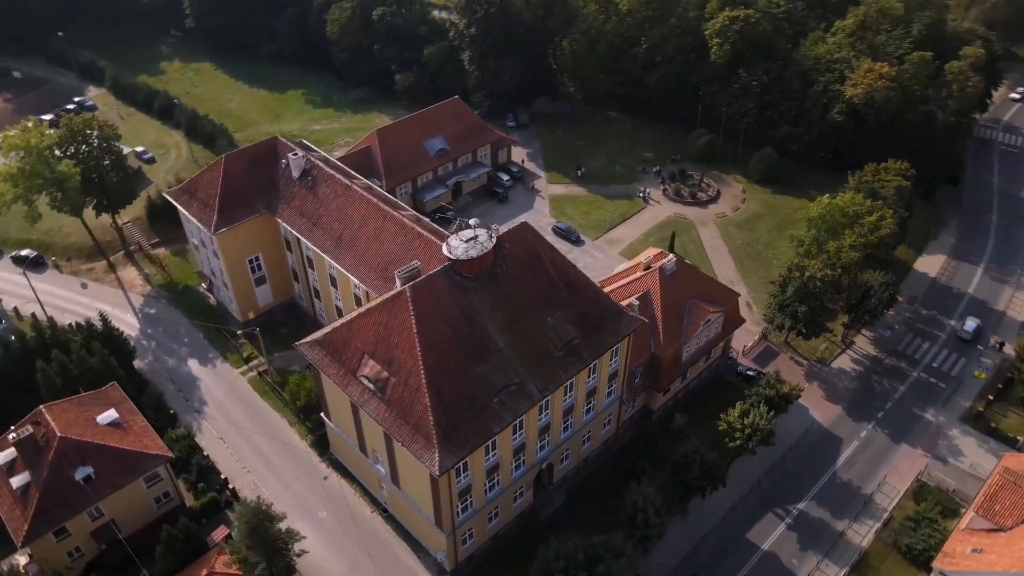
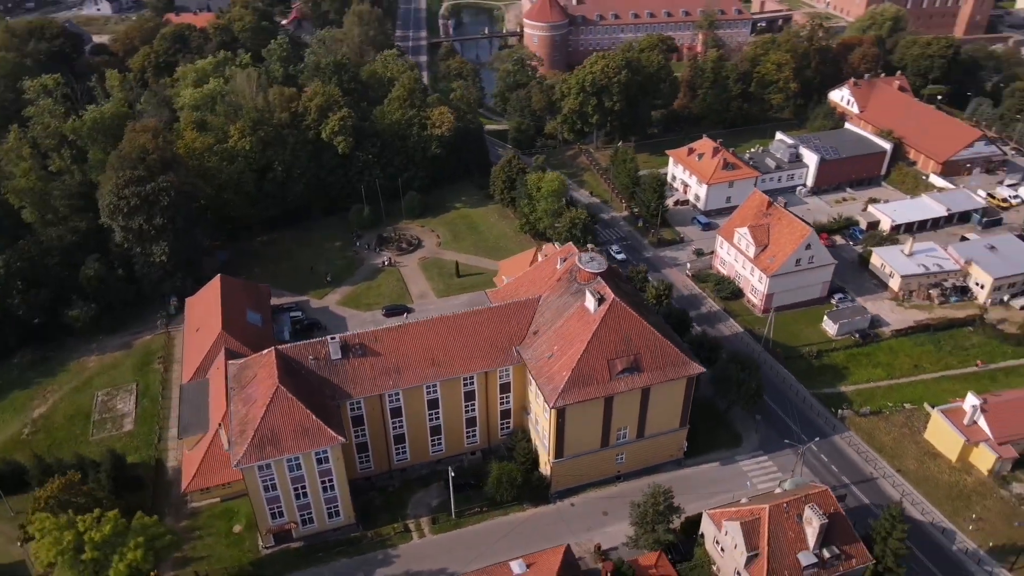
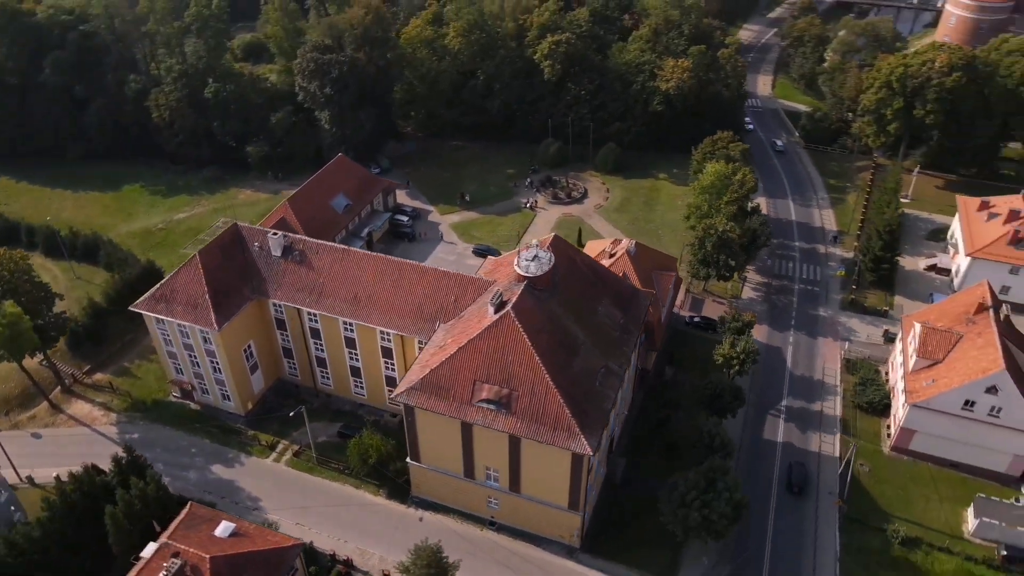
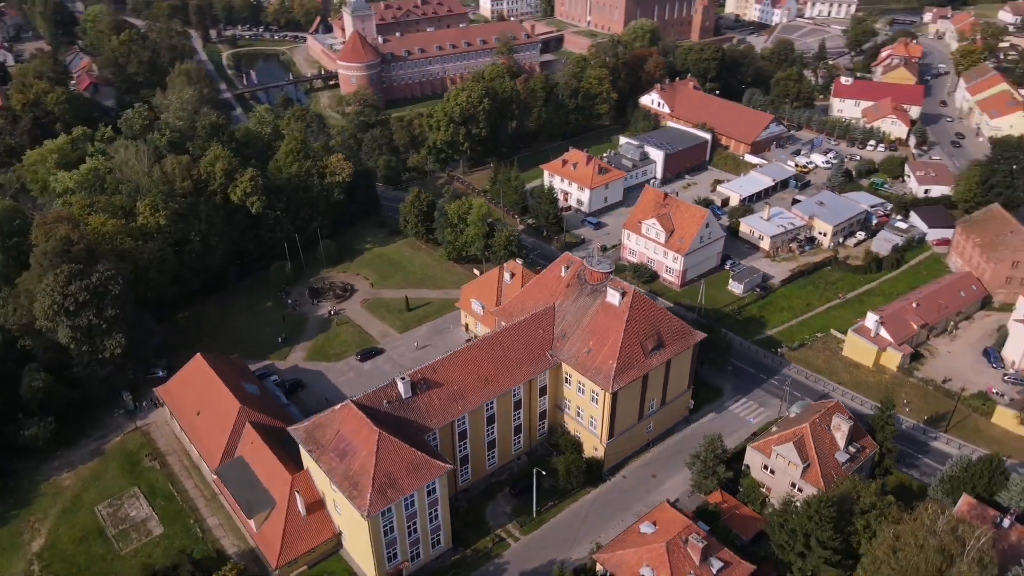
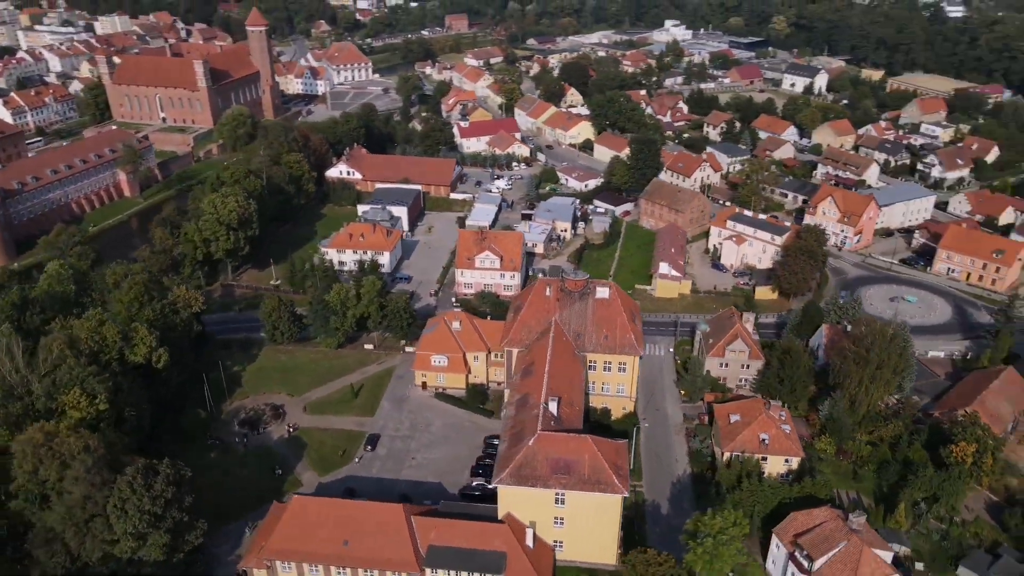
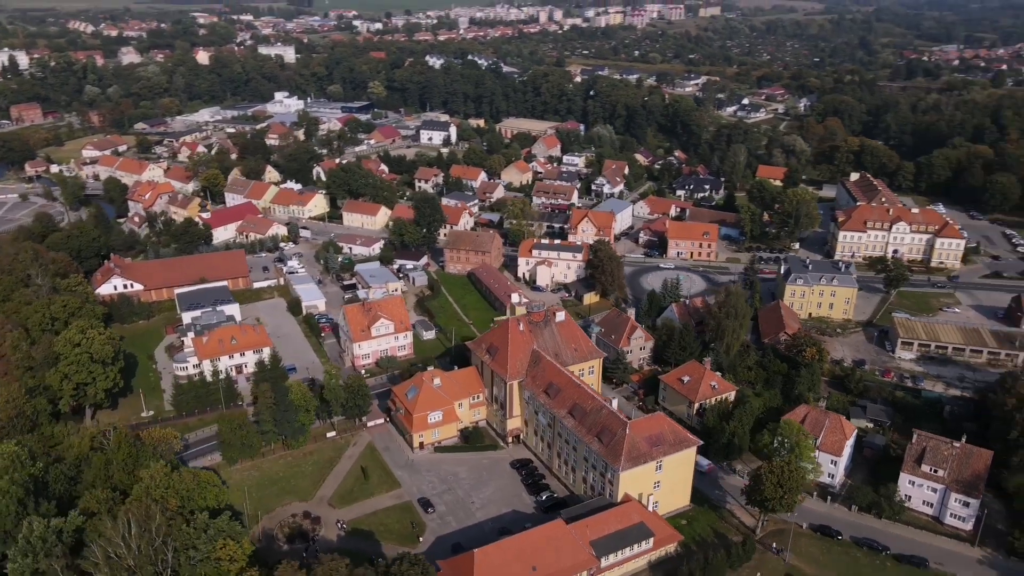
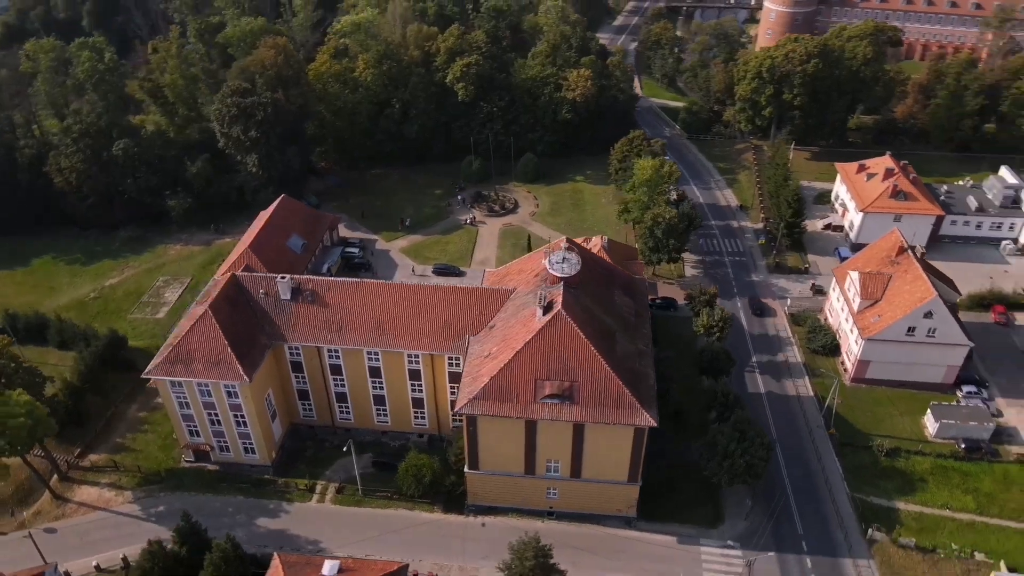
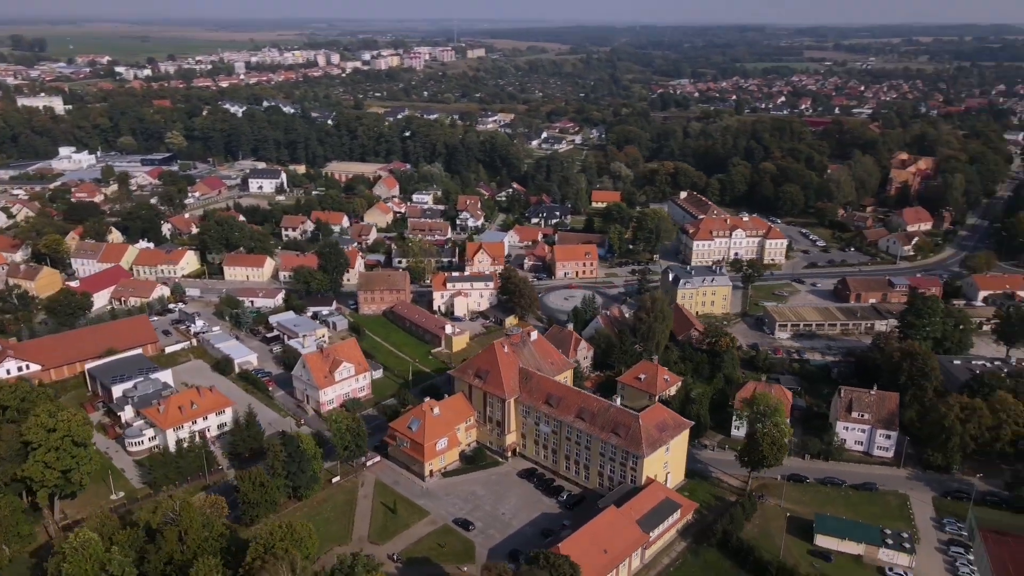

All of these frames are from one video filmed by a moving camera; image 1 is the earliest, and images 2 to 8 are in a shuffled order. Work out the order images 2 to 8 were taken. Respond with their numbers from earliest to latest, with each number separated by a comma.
3, 7, 2, 4, 5, 6, 8
